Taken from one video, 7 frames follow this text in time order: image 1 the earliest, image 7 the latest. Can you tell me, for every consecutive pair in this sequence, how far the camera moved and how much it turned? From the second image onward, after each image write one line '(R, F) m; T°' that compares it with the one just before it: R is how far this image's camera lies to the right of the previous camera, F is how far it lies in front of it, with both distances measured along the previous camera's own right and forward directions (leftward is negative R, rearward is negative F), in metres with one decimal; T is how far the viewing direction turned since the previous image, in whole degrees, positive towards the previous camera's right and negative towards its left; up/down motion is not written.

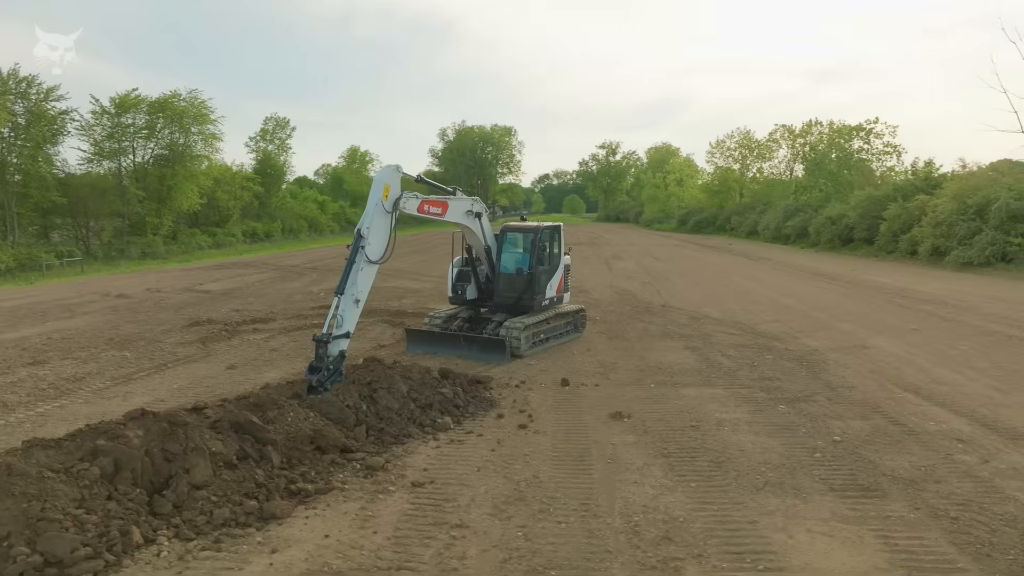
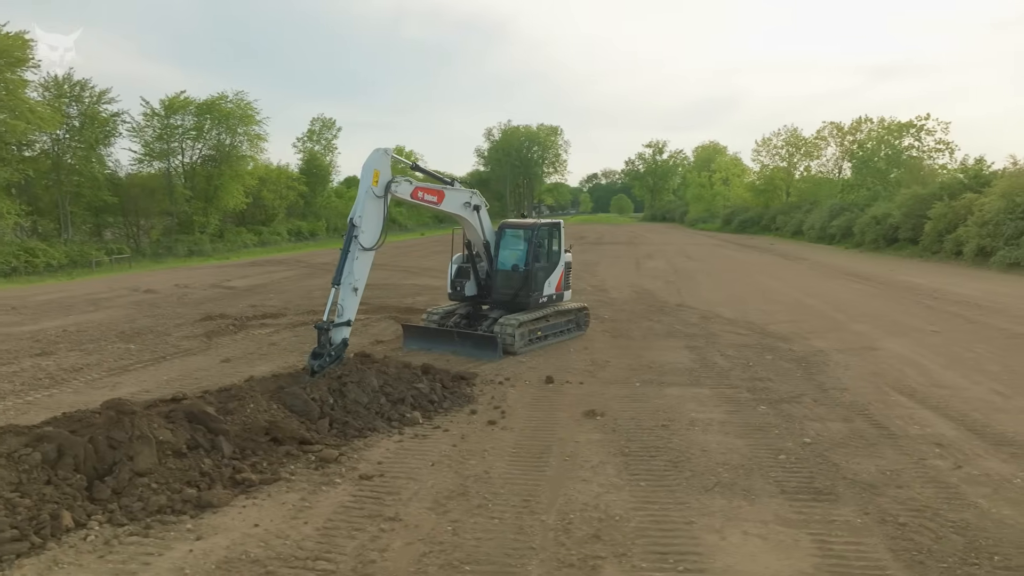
(+0.8, +0.1) m; -4°
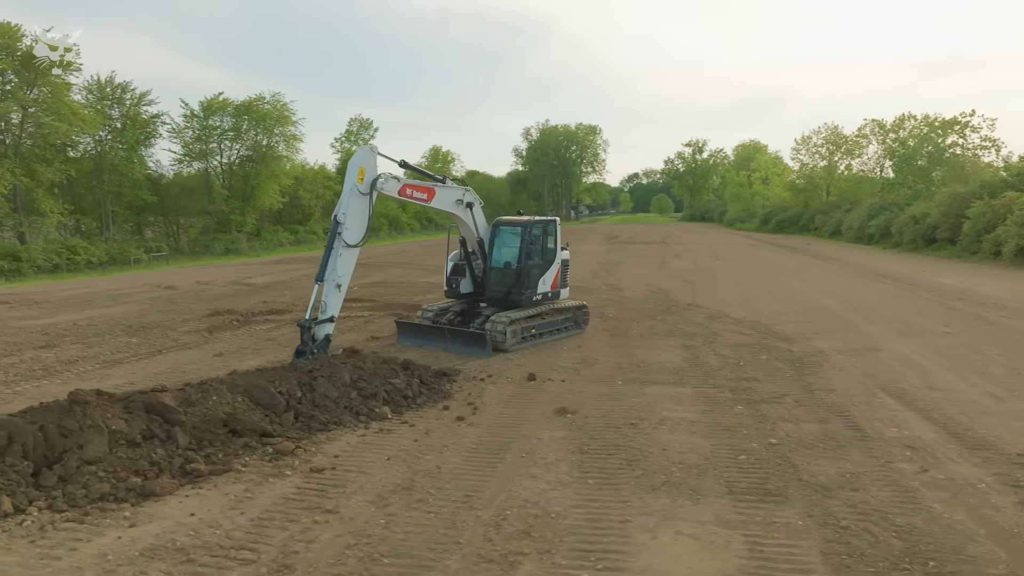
(+0.7, 0.0) m; -3°
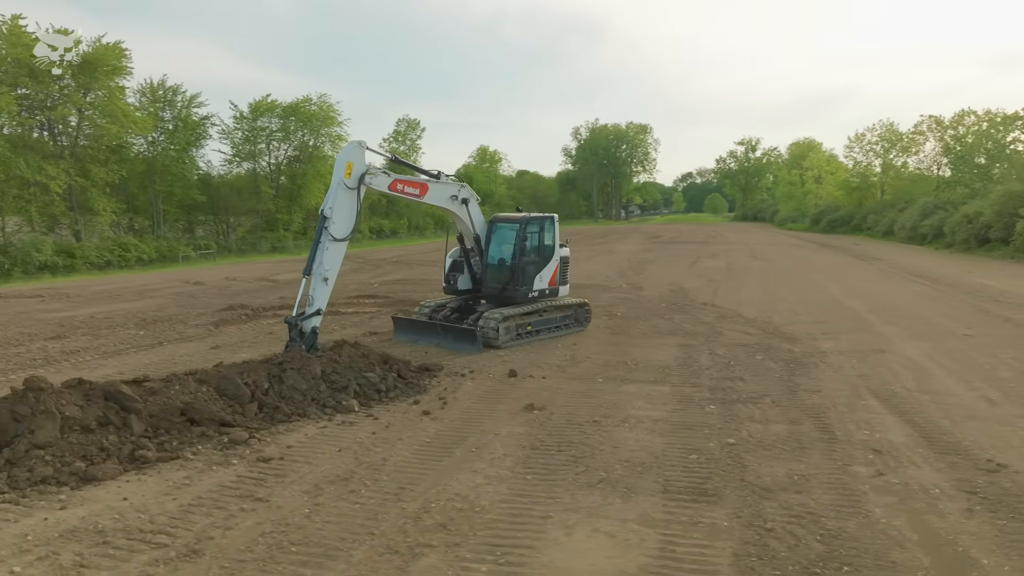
(+0.9, +0.1) m; -4°
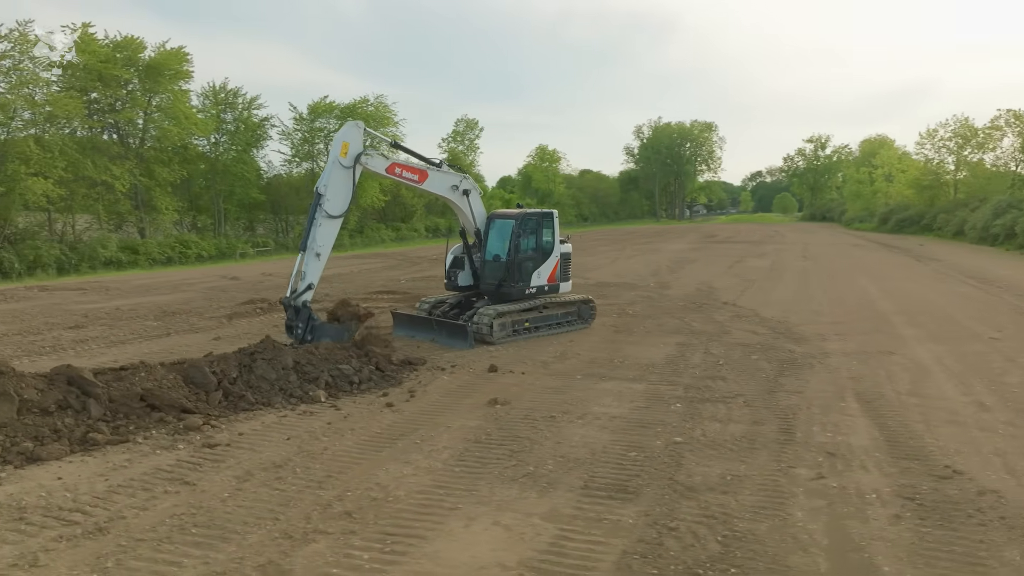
(+1.0, +0.1) m; -5°
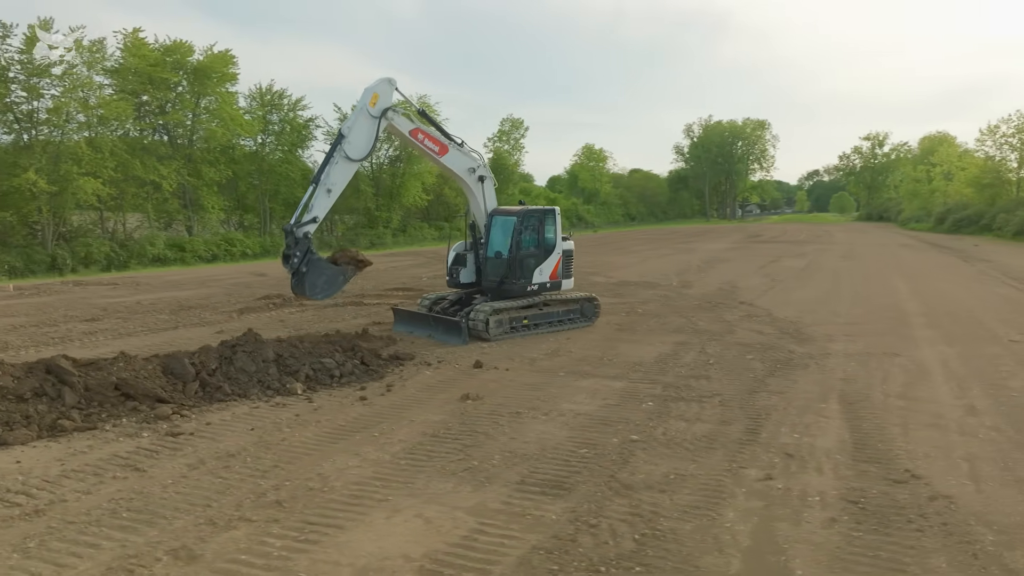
(+0.8, 0.0) m; -4°
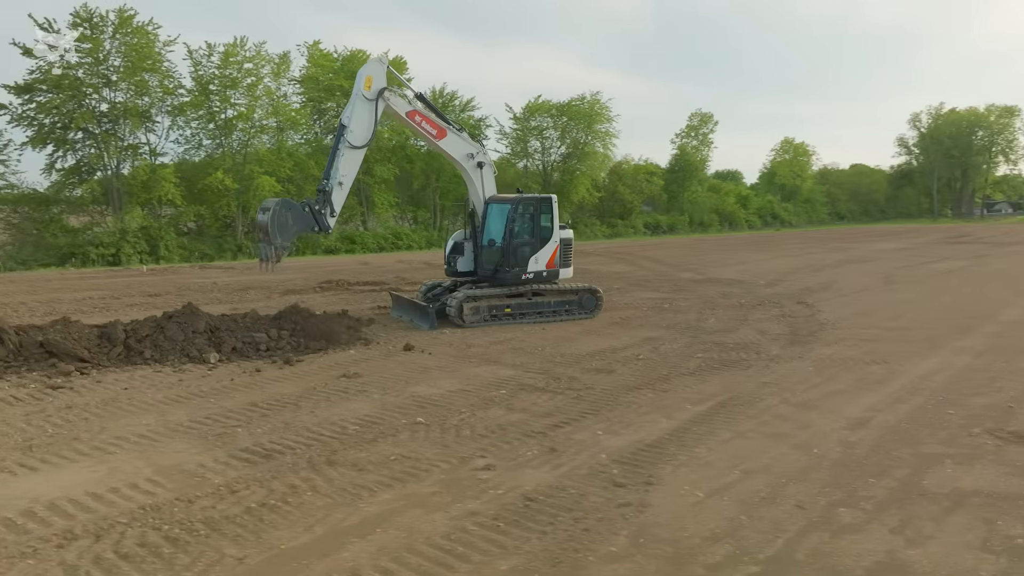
(+3.4, +0.5) m; -15°
